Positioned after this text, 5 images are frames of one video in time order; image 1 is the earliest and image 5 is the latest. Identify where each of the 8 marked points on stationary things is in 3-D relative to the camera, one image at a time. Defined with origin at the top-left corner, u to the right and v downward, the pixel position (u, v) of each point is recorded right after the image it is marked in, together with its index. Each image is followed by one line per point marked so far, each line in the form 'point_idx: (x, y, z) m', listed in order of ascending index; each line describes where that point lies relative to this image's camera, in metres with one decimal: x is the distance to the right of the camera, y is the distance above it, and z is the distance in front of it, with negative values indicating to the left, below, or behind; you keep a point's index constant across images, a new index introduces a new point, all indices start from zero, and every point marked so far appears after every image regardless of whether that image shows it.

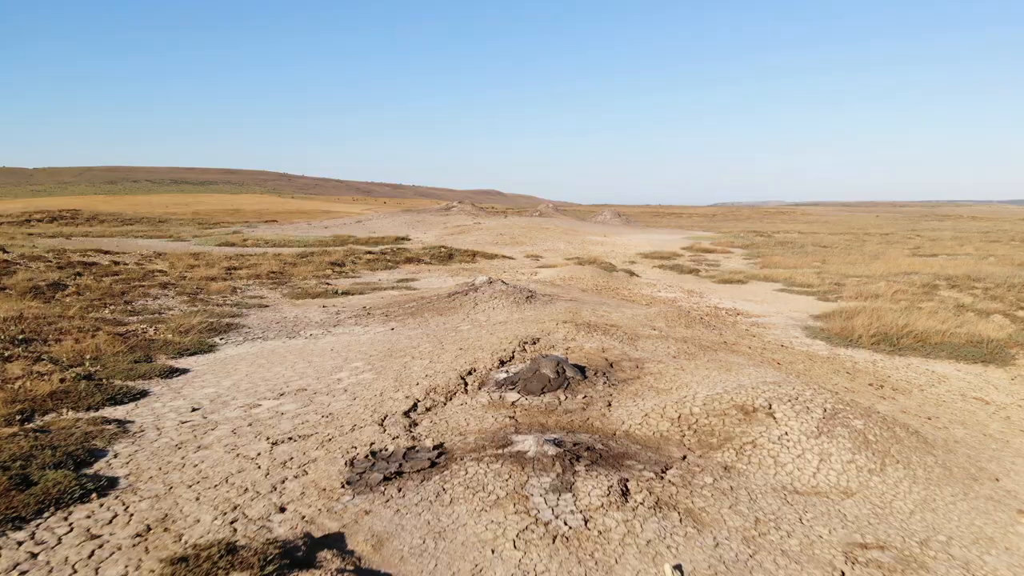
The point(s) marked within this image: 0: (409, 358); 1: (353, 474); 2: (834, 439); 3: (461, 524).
0: (-1.2, -0.8, +9.0) m
1: (-1.1, -1.3, +5.3) m
2: (+2.5, -1.2, +6.2) m
3: (-0.3, -1.4, +4.6) m
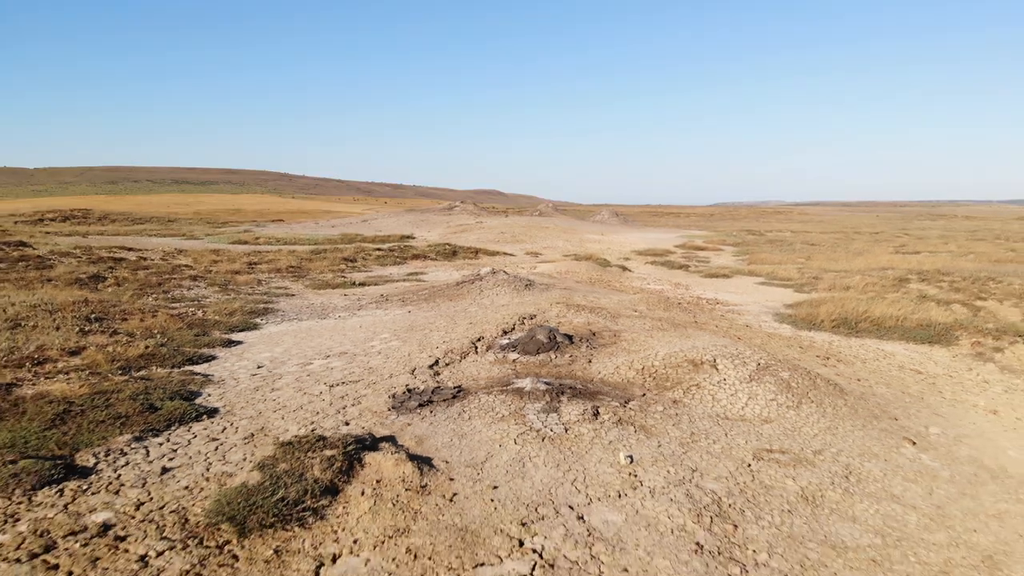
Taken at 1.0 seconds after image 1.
0: (-1.2, -0.6, +10.7) m
1: (-1.1, -1.0, +7.1) m
2: (+2.5, -1.0, +7.9) m
3: (-0.3, -1.2, +6.4) m
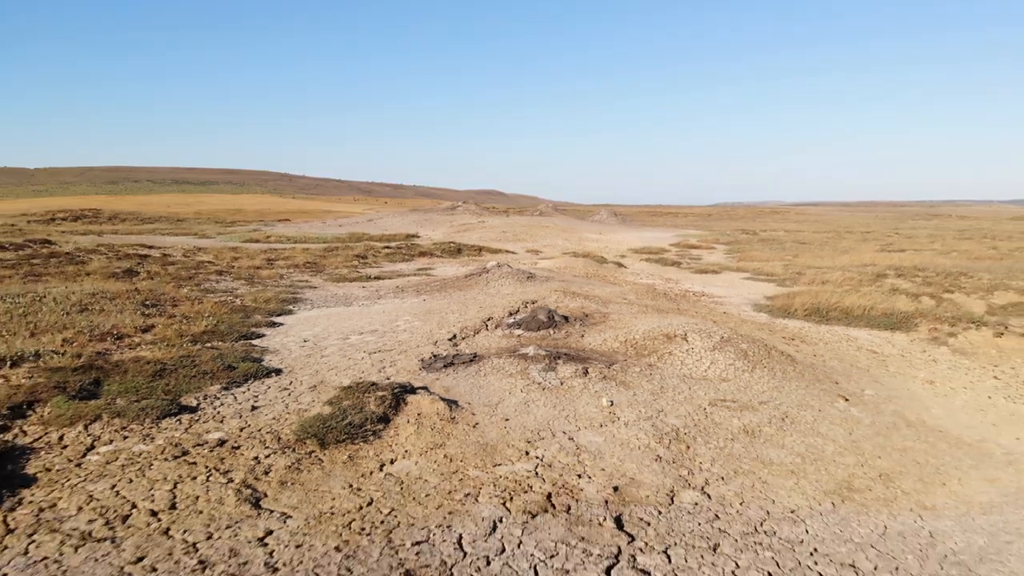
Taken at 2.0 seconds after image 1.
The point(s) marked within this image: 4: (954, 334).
0: (-1.1, -0.4, +12.4) m
1: (-1.0, -0.9, +8.8) m
2: (+2.6, -0.8, +9.6) m
3: (-0.2, -1.0, +8.0) m
4: (+9.5, -1.0, +16.6) m
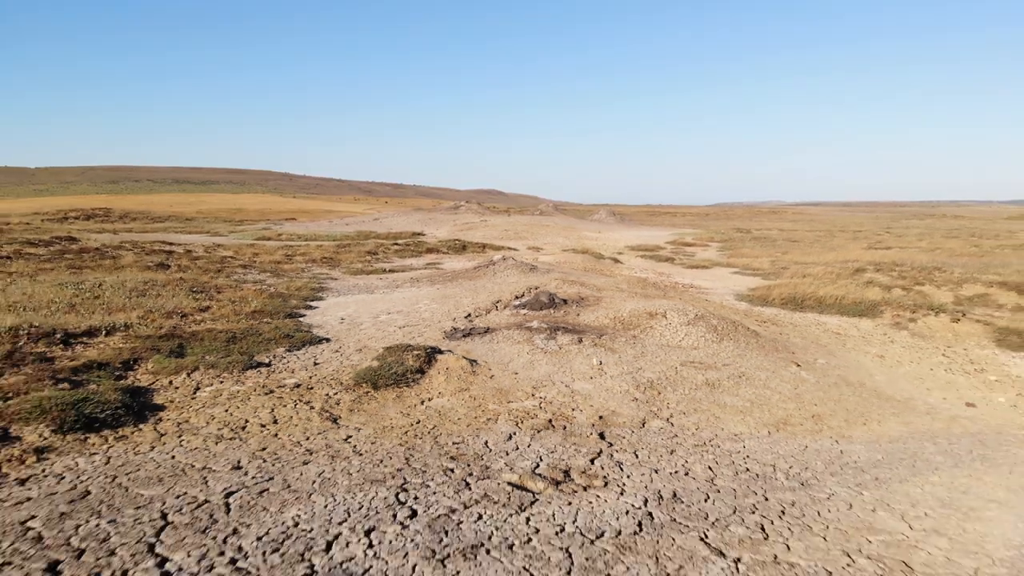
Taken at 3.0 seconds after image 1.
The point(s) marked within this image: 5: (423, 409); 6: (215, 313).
0: (-1.0, -0.2, +14.2) m
1: (-0.9, -0.6, +10.6) m
2: (+2.7, -0.6, +11.4) m
3: (-0.1, -0.8, +9.9) m
4: (+9.6, -0.7, +18.4) m
5: (-0.9, -1.2, +7.5) m
6: (-4.8, -0.4, +12.4) m
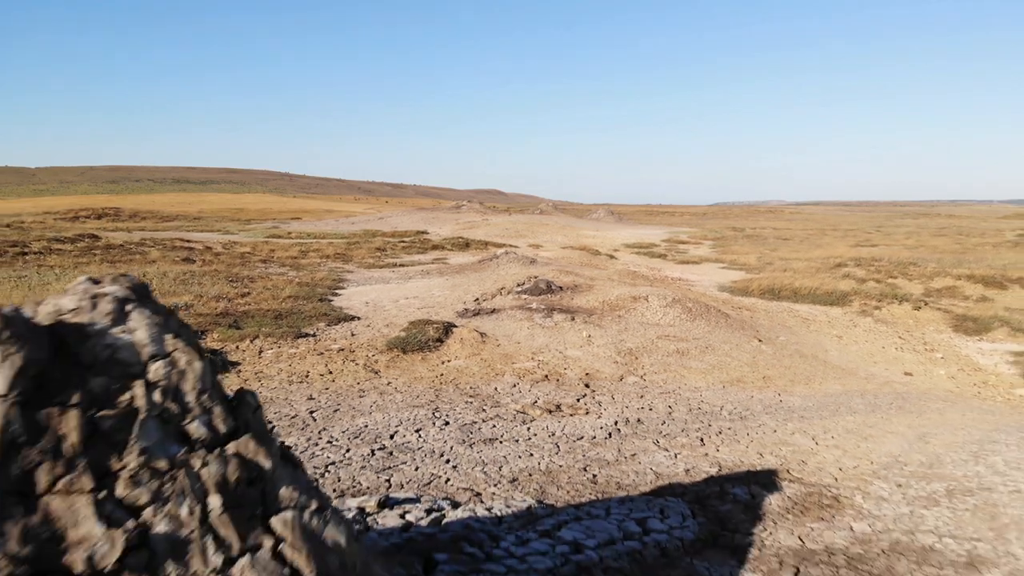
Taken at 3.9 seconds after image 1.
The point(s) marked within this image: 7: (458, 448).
0: (-0.9, 0.0, +16.1) m
1: (-0.8, -0.4, +12.4) m
2: (+2.8, -0.3, +13.3) m
3: (-0.1, -0.5, +11.7) m
4: (+9.6, -0.5, +20.2) m
5: (-0.8, -0.9, +9.4) m
6: (-4.7, -0.2, +14.3) m
7: (-0.4, -1.2, +5.8) m
